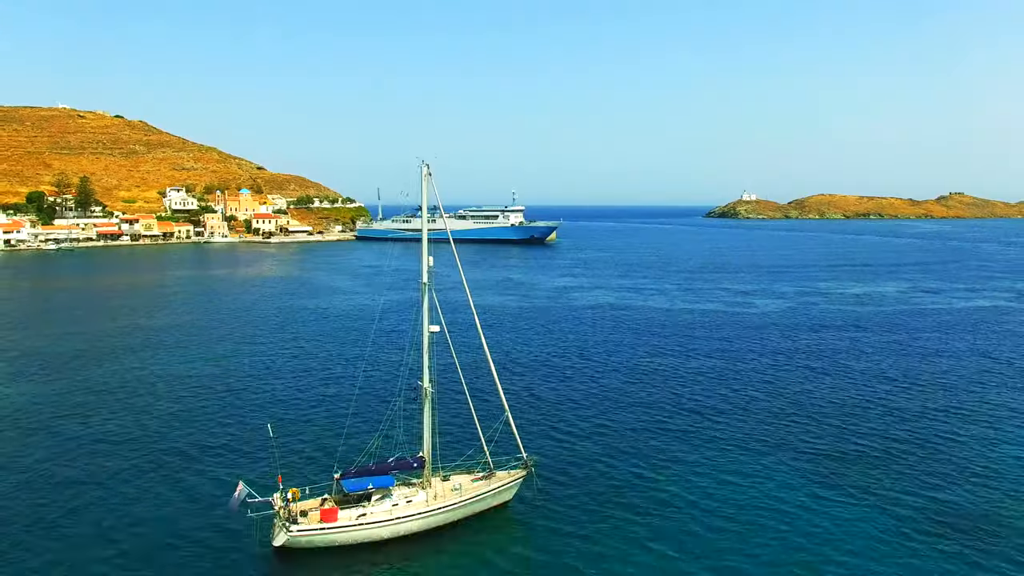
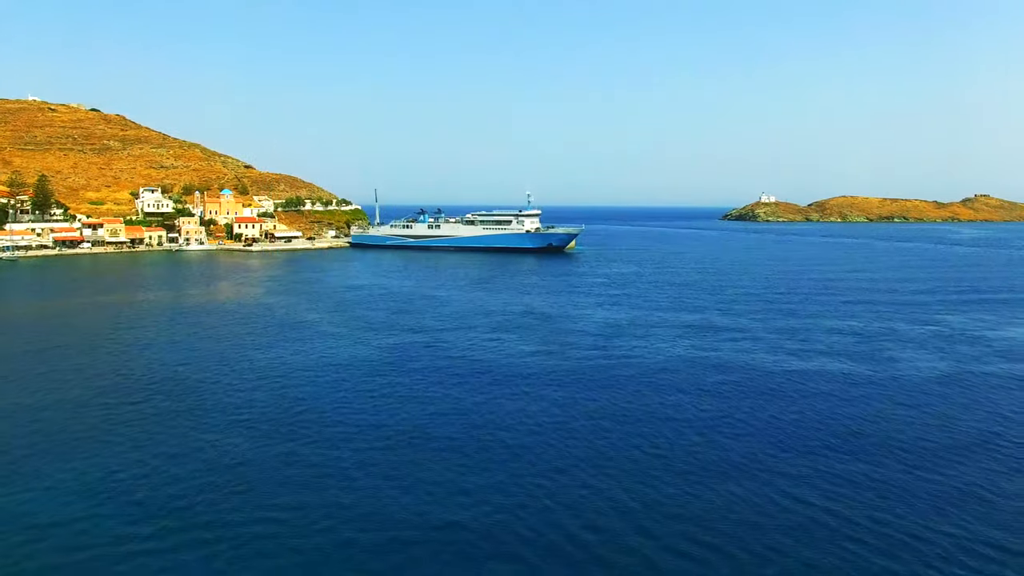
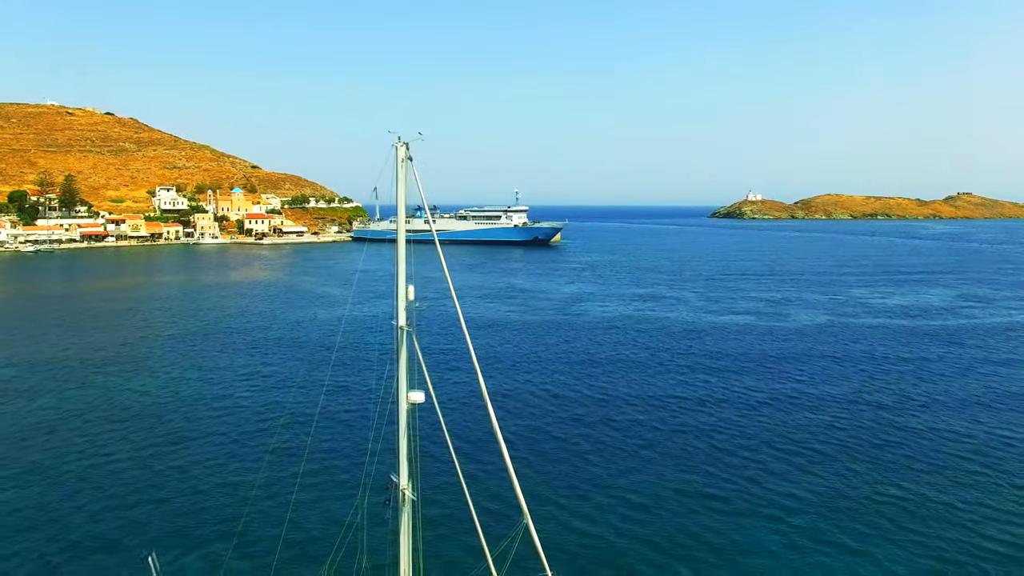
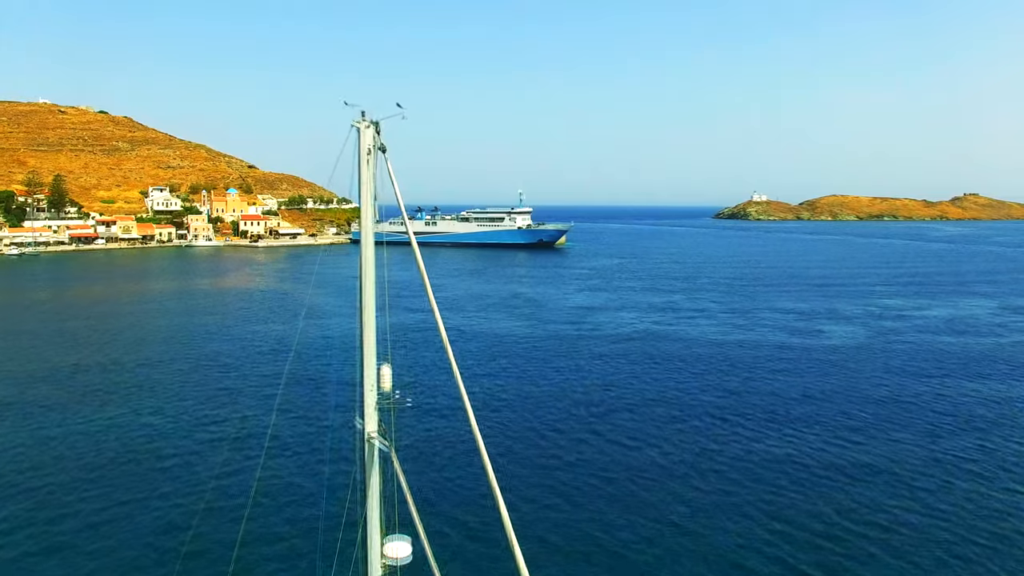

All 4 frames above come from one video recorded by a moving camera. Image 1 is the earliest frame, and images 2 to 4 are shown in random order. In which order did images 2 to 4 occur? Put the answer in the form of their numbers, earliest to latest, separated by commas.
3, 4, 2
